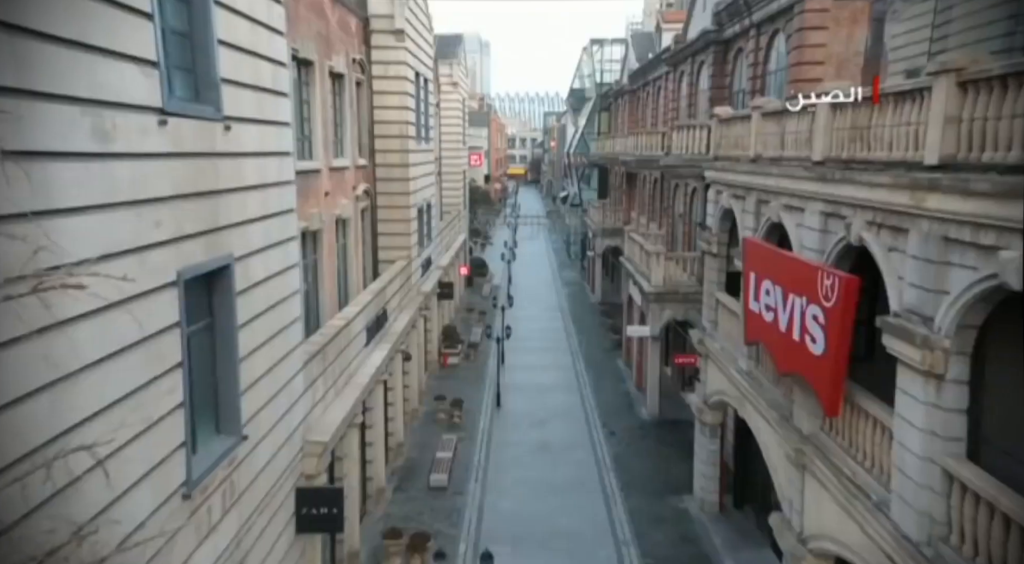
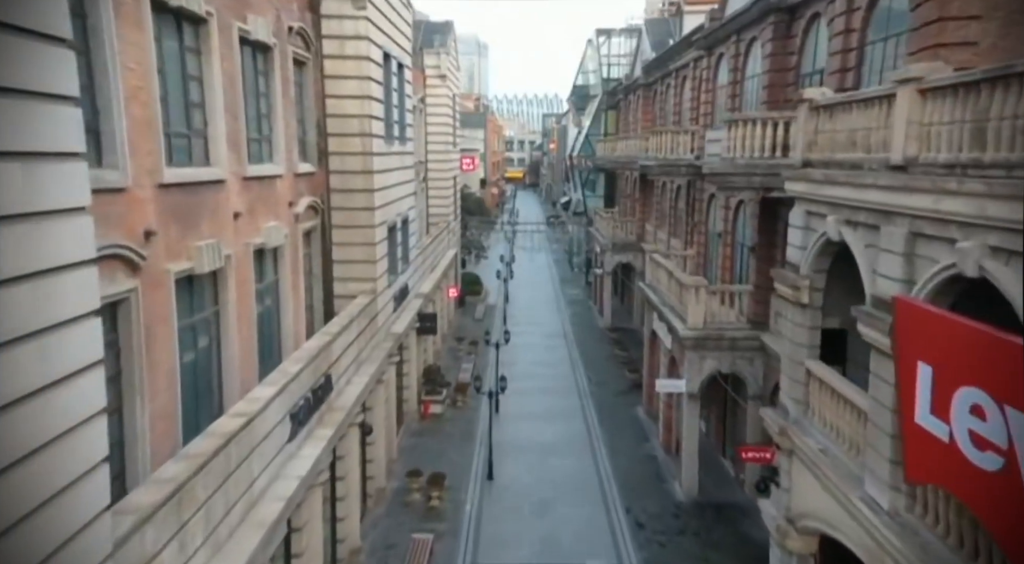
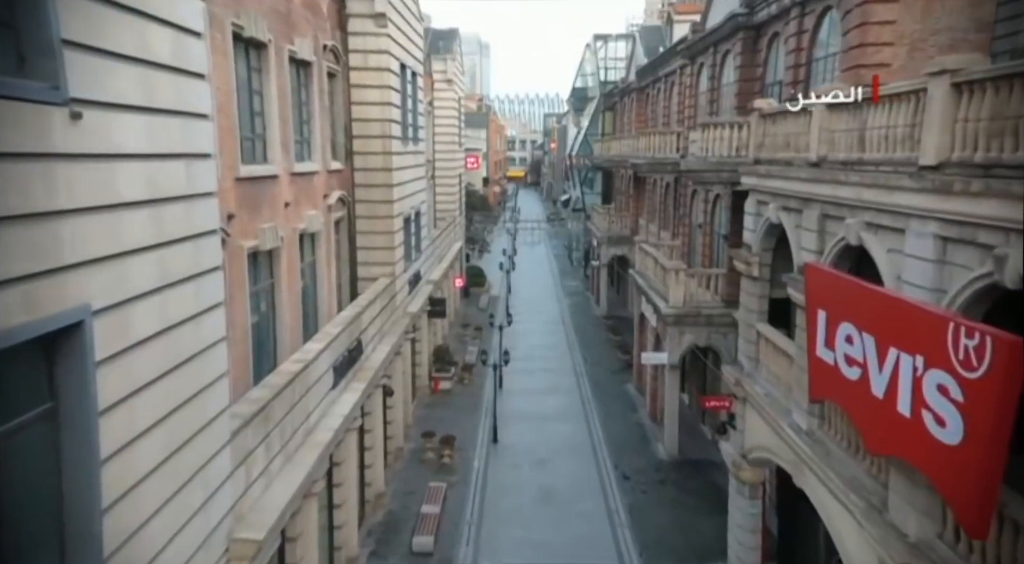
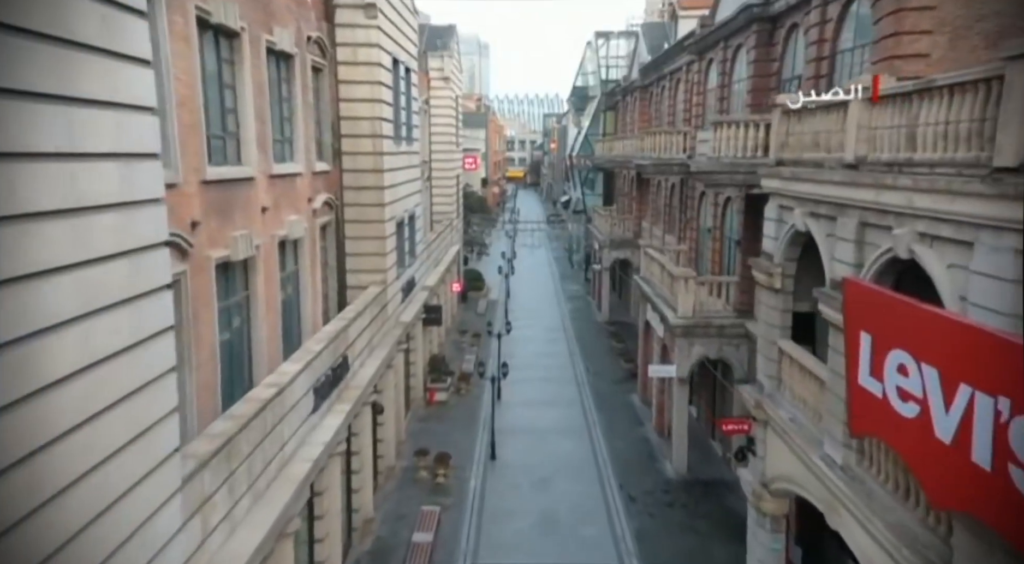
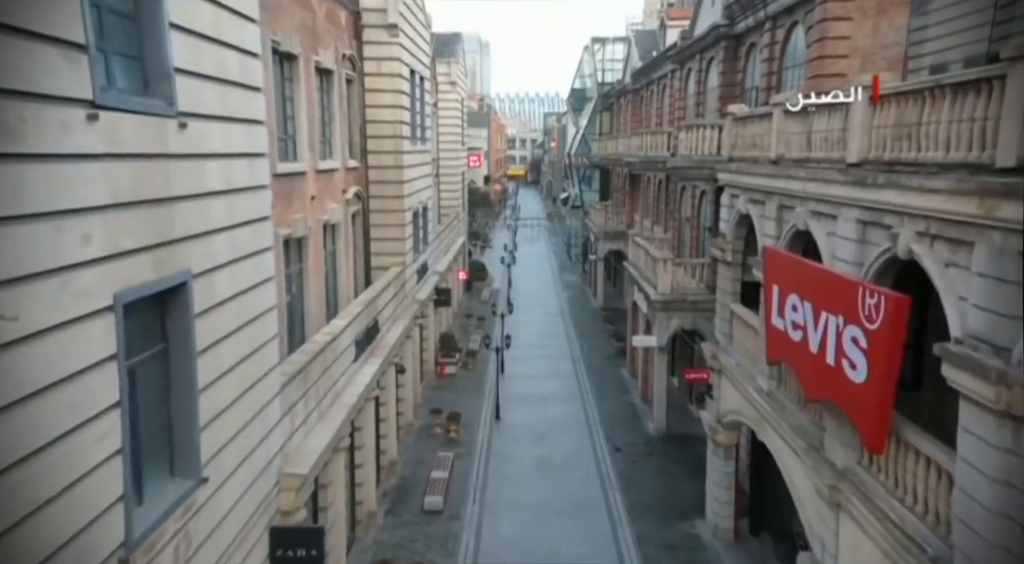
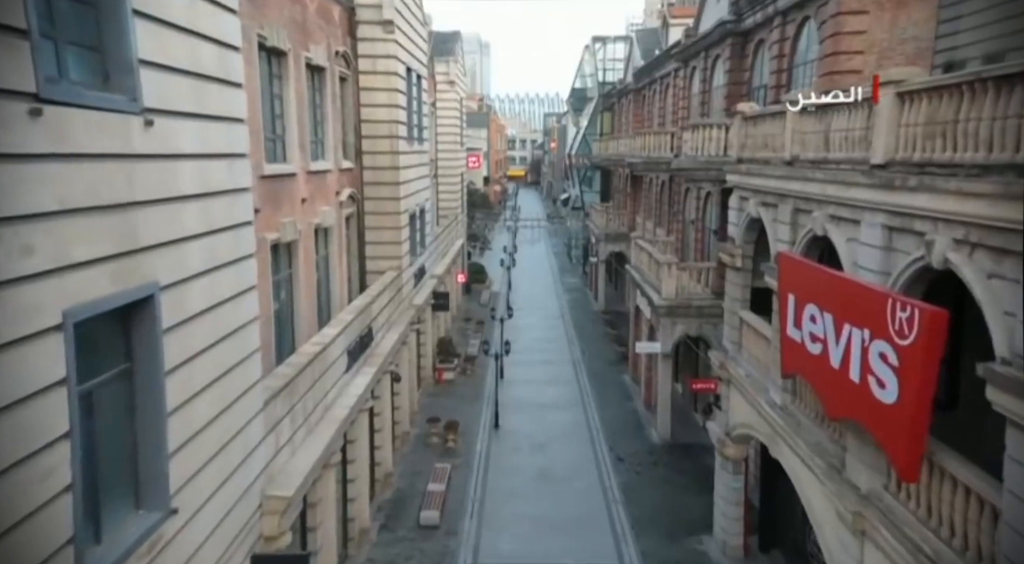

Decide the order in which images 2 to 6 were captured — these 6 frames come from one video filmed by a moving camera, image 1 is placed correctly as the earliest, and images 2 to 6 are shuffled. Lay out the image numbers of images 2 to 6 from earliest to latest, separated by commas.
5, 6, 3, 4, 2
